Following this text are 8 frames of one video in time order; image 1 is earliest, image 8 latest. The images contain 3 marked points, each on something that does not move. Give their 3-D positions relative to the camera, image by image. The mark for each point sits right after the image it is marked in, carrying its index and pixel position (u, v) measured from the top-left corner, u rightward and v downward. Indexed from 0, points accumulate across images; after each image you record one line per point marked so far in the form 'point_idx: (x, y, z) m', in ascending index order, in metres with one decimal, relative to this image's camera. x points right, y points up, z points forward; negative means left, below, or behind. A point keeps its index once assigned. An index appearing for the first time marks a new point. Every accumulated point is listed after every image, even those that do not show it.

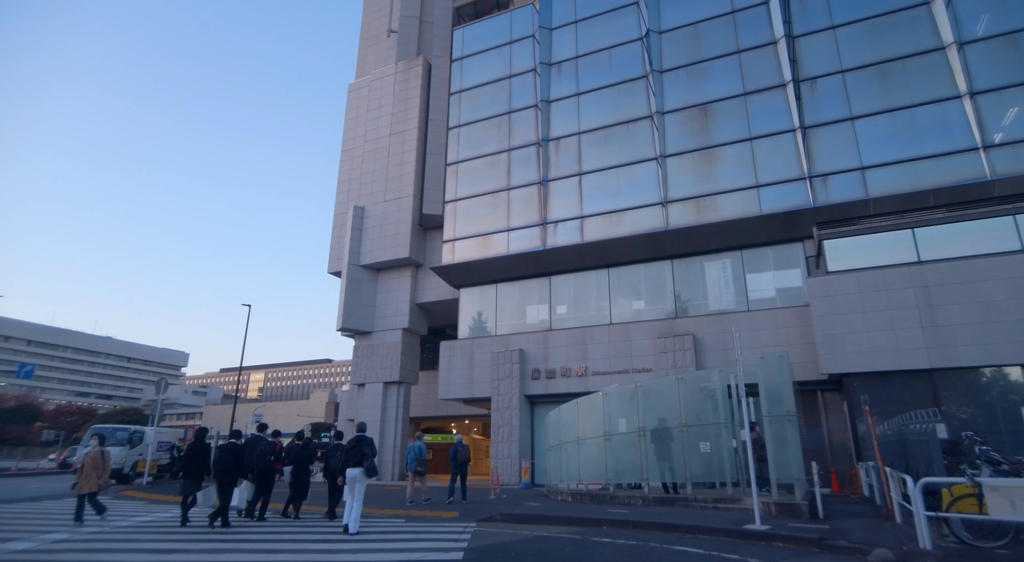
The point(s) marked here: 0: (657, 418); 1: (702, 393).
0: (+3.8, -3.6, +14.8) m
1: (+4.7, -2.8, +14.0) m
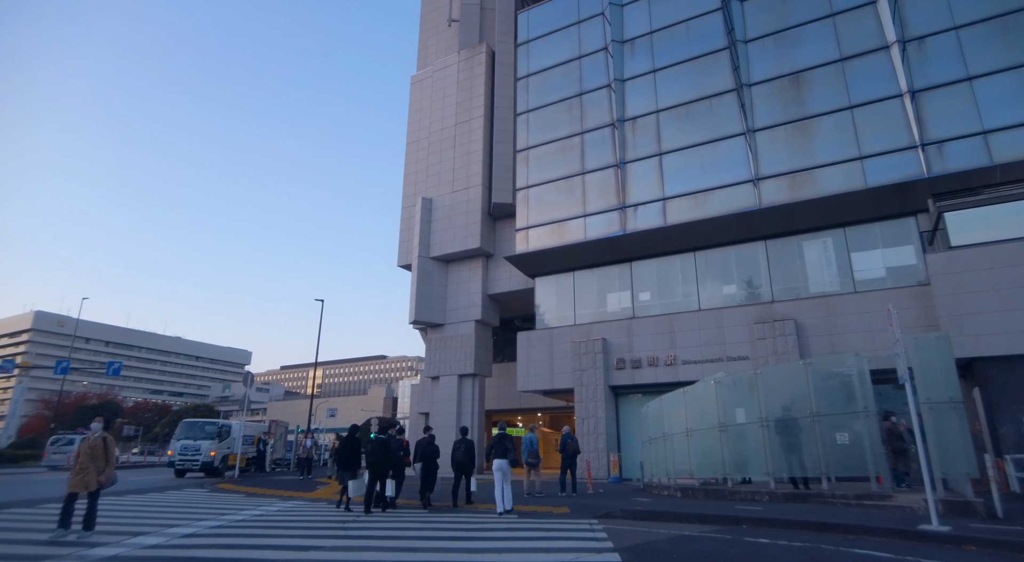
0: (+6.4, -3.0, +13.6) m
1: (+7.3, -2.2, +12.8) m
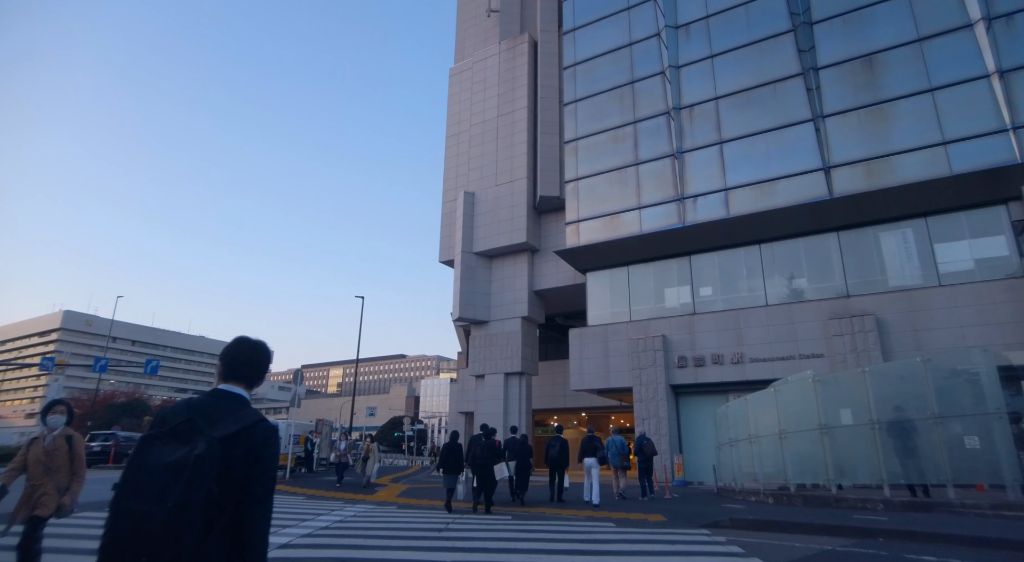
0: (+8.4, -2.8, +12.5) m
1: (+9.3, -2.0, +11.7) m
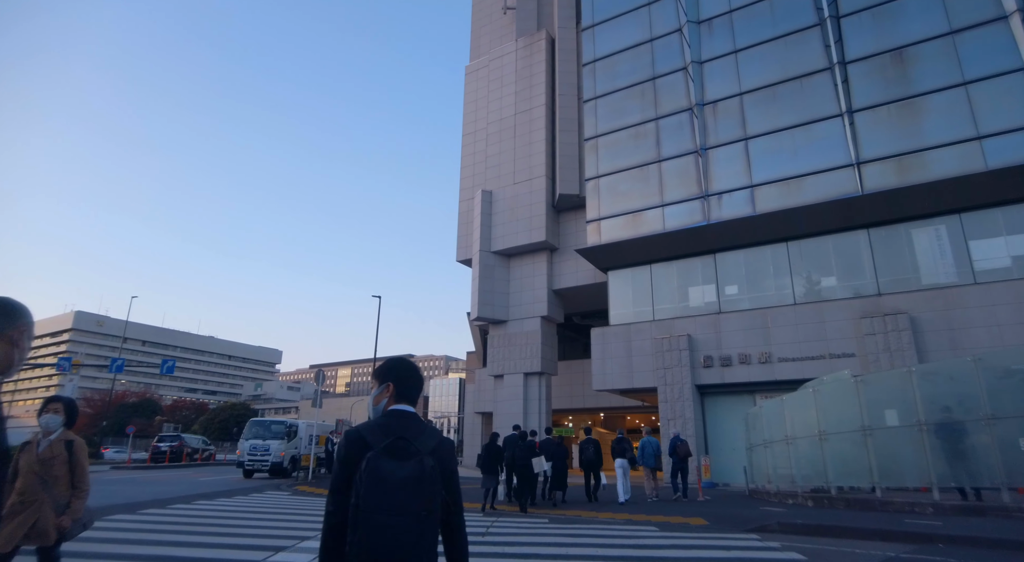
0: (+9.2, -2.7, +12.1) m
1: (+10.0, -1.9, +11.3) m
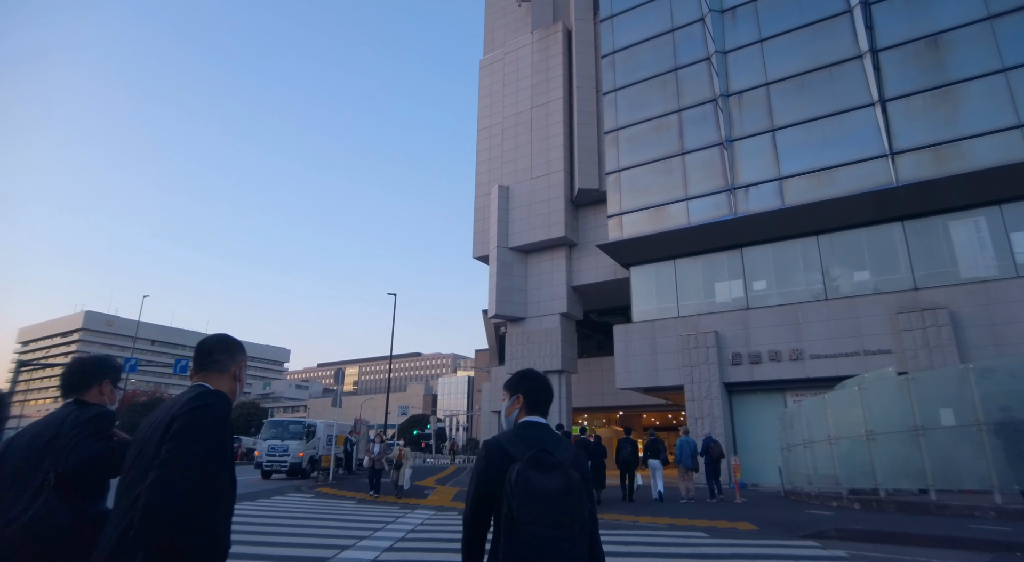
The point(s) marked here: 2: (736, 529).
0: (+10.0, -2.6, +11.6) m
1: (+10.8, -1.8, +10.7) m
2: (+4.5, -4.9, +11.2) m
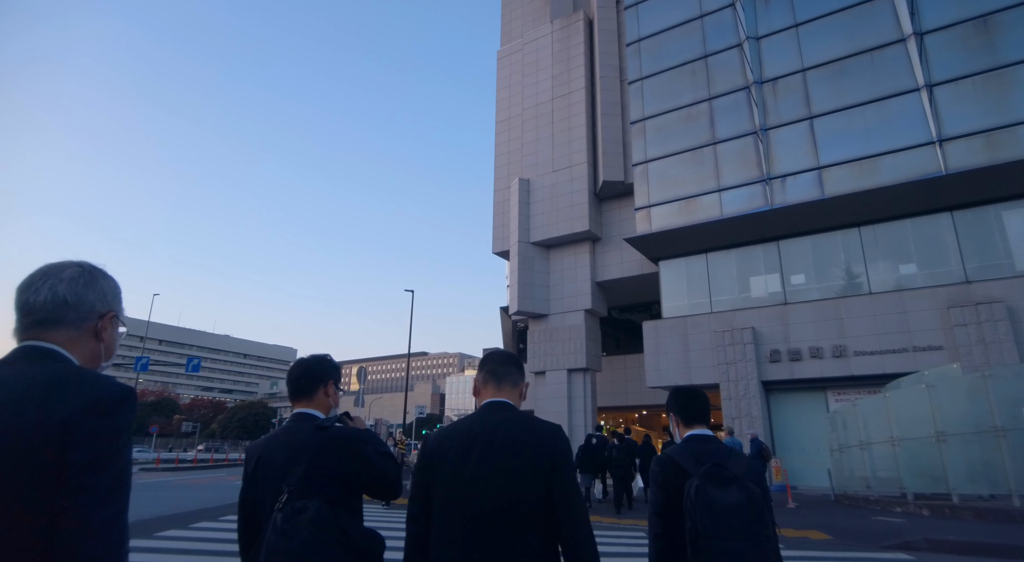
0: (+11.0, -2.3, +10.6) m
1: (+11.8, -1.5, +9.8) m
2: (+5.4, -4.7, +10.4) m
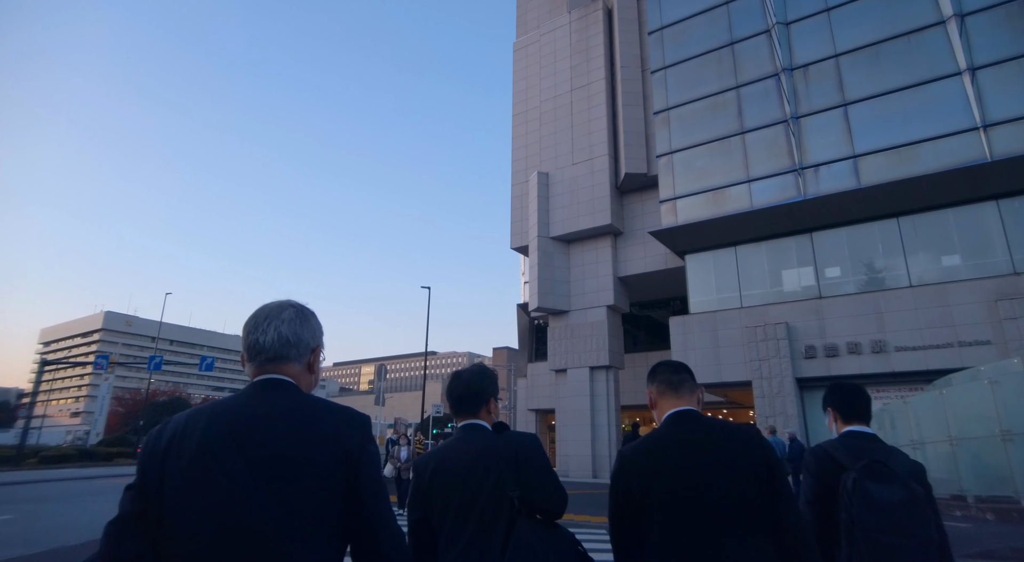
0: (+11.7, -2.1, +9.8) m
1: (+12.5, -1.3, +9.0) m
2: (+6.2, -4.5, +9.6) m
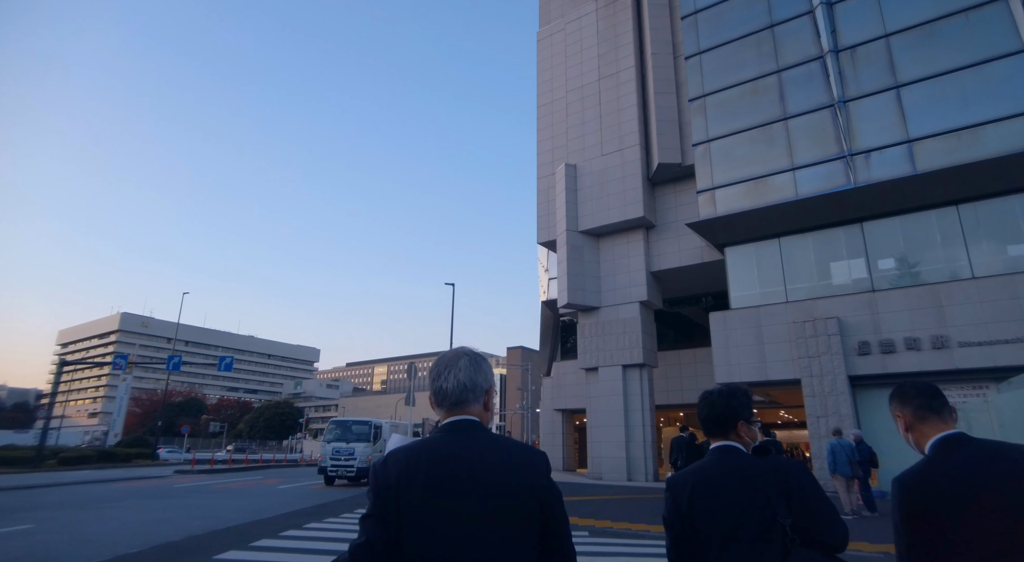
0: (+12.7, -1.8, +8.7) m
1: (+13.5, -1.0, +7.8) m
2: (+7.2, -4.3, +8.6) m
